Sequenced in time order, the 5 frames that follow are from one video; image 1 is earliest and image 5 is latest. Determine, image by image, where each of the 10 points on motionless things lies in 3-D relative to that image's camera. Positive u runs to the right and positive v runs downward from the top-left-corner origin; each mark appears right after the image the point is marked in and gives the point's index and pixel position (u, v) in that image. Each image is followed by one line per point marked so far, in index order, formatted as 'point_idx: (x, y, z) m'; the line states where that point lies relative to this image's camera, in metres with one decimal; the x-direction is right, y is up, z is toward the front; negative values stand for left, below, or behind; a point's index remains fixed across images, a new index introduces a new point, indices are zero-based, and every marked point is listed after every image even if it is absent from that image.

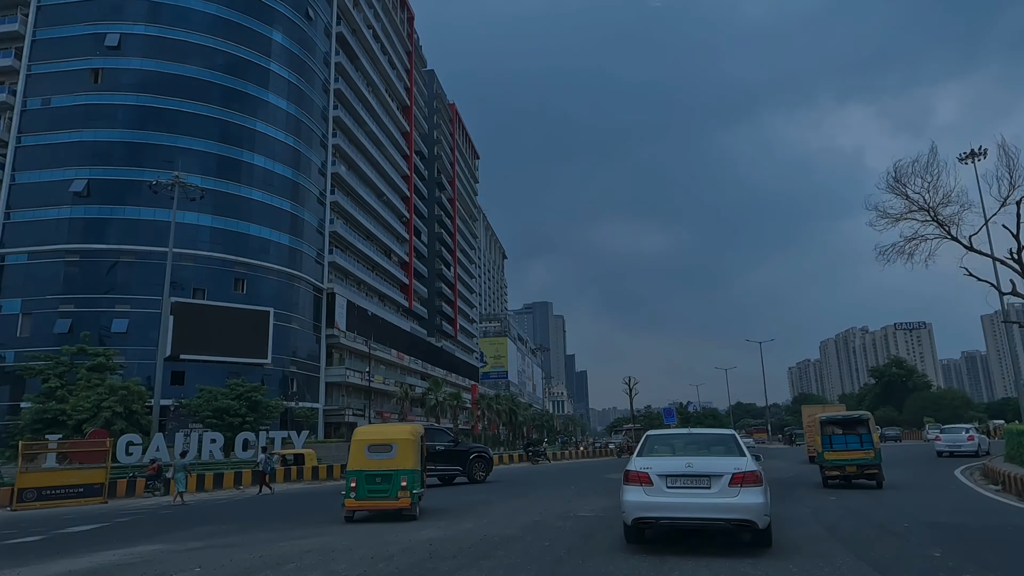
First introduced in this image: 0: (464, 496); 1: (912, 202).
0: (-1.1, -5.4, +17.9) m
1: (+11.5, +2.5, +19.1) m
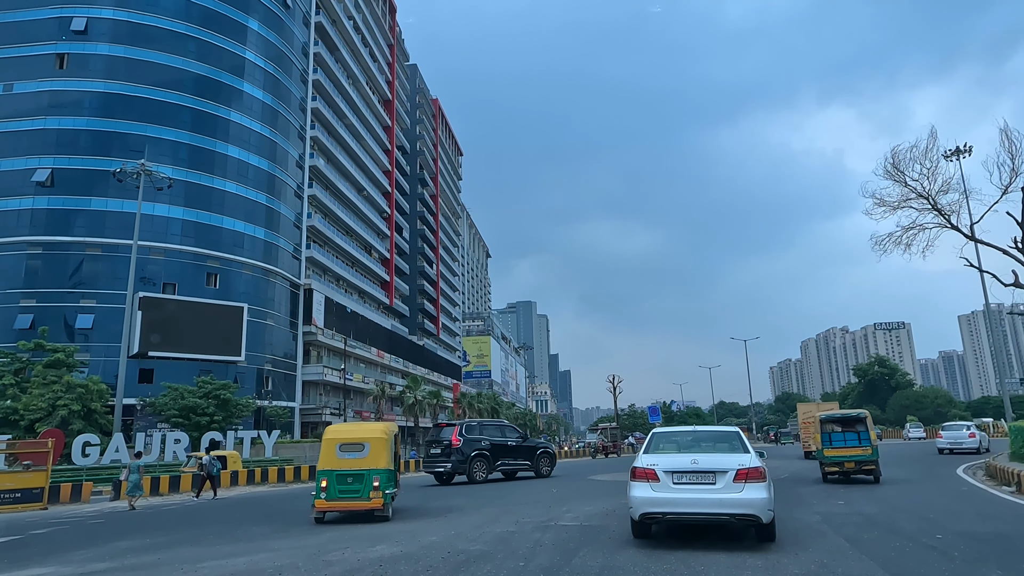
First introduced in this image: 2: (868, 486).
0: (-1.6, -5.1, +16.7) m
1: (+10.9, +2.7, +18.2) m
2: (+9.0, -4.8, +16.9) m
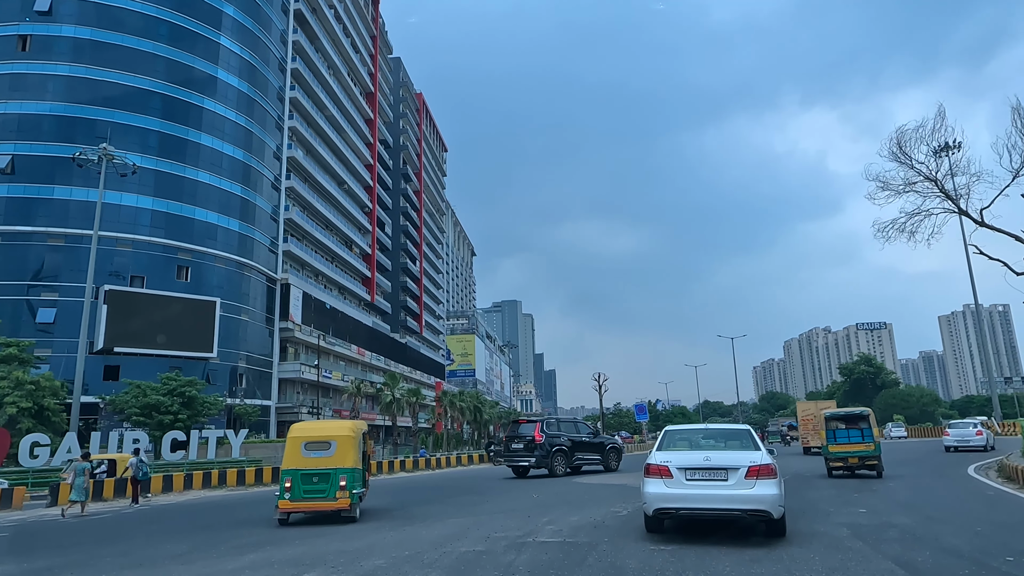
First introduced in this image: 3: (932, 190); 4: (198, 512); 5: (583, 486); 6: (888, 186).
0: (-2.1, -4.8, +15.4) m
1: (+10.4, +3.0, +17.1) m
2: (+8.5, -4.5, +15.8) m
3: (+10.8, +2.5, +17.2) m
4: (-6.4, -4.6, +13.7) m
5: (+1.5, -4.1, +13.9) m
6: (+10.1, +2.7, +17.8) m
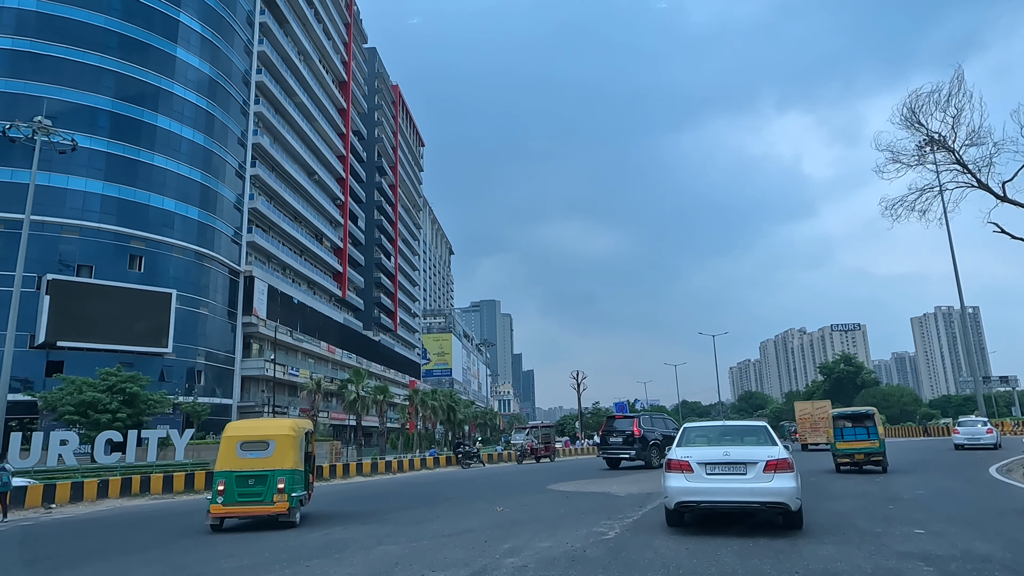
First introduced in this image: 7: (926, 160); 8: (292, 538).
0: (-2.8, -4.3, +13.3) m
1: (+9.7, +3.4, +15.4) m
2: (+7.8, -4.1, +14.0) m
3: (+10.1, +2.9, +15.5) m
4: (-7.1, -4.1, +11.5) m
5: (+0.8, -3.7, +11.9) m
6: (+9.3, +3.1, +16.1) m
7: (+9.7, +3.0, +15.8) m
8: (-3.4, -3.8, +10.2) m
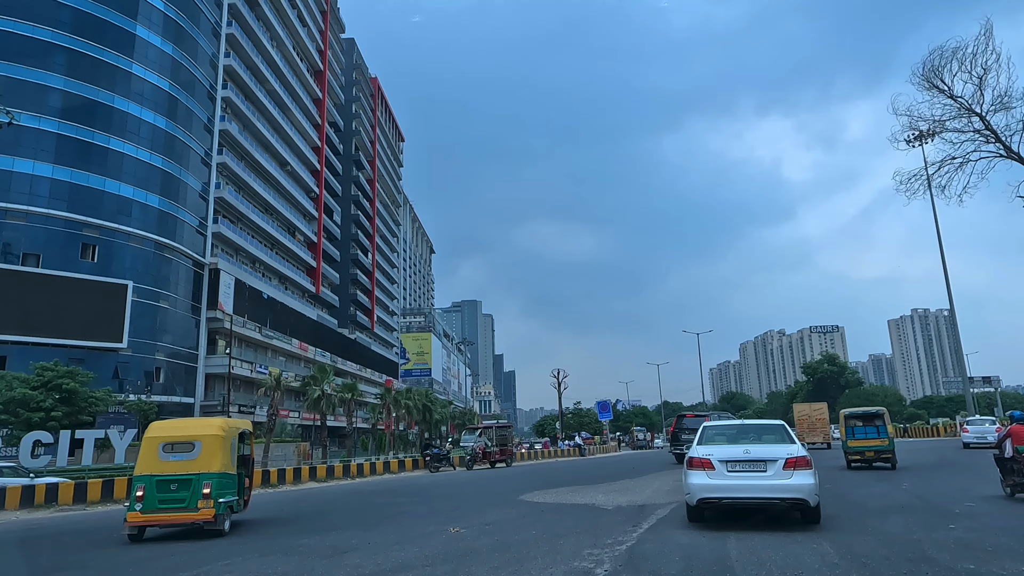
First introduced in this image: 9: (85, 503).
0: (-3.4, -3.9, +11.3) m
1: (+9.1, +3.8, +13.8) m
2: (+7.2, -3.7, +12.3) m
3: (+9.5, +3.3, +13.8) m
4: (-7.6, -3.6, +9.4) m
5: (+0.3, -3.2, +10.0) m
6: (+8.7, +3.5, +14.5) m
7: (+9.2, +3.4, +14.1) m
8: (-3.9, -3.4, +8.2) m
9: (-9.6, -5.0, +15.9) m
